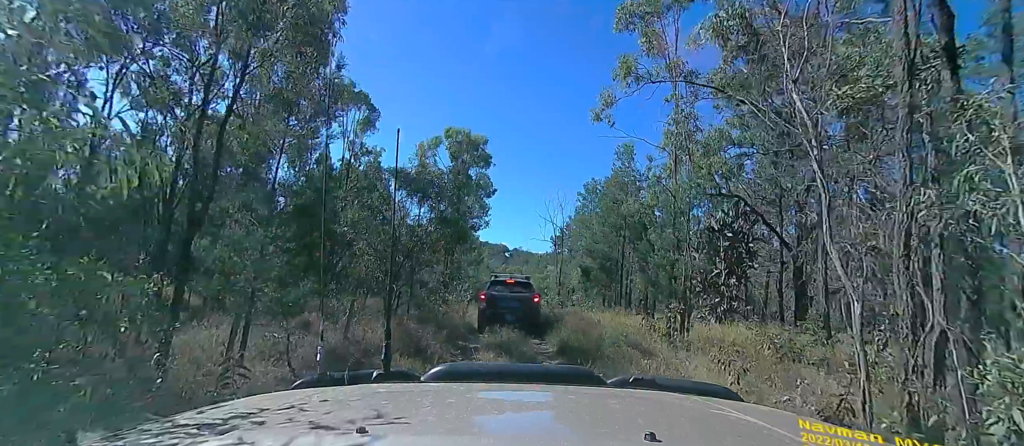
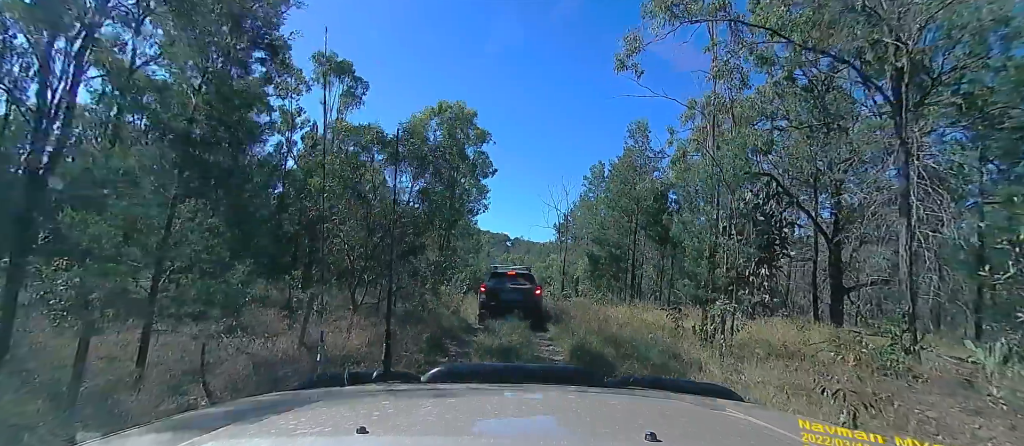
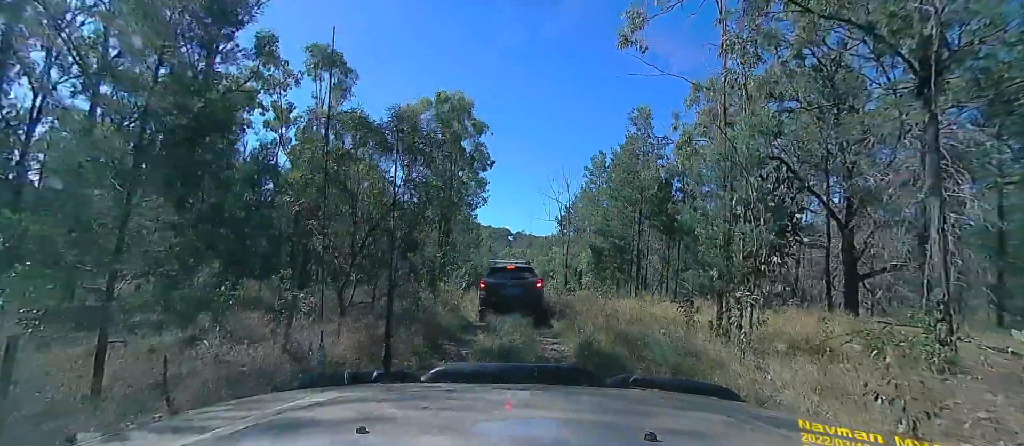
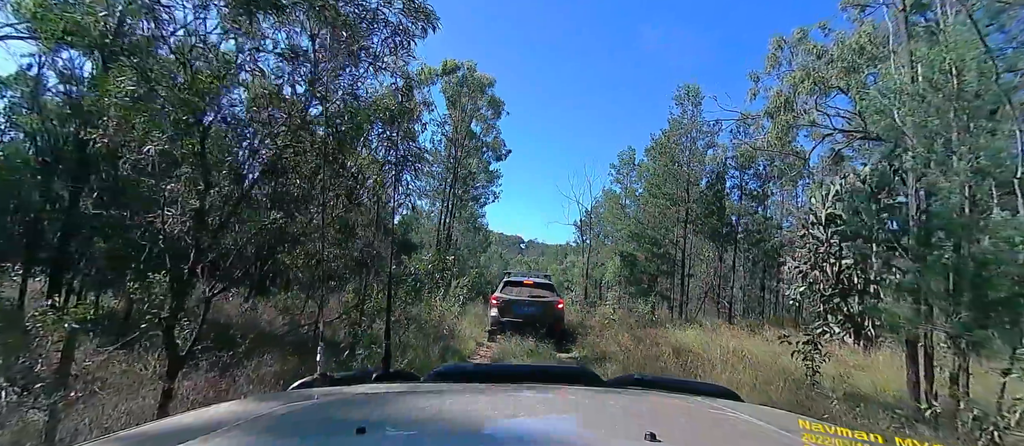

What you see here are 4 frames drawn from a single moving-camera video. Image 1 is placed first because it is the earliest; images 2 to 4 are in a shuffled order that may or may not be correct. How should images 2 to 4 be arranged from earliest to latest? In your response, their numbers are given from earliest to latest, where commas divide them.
2, 3, 4
